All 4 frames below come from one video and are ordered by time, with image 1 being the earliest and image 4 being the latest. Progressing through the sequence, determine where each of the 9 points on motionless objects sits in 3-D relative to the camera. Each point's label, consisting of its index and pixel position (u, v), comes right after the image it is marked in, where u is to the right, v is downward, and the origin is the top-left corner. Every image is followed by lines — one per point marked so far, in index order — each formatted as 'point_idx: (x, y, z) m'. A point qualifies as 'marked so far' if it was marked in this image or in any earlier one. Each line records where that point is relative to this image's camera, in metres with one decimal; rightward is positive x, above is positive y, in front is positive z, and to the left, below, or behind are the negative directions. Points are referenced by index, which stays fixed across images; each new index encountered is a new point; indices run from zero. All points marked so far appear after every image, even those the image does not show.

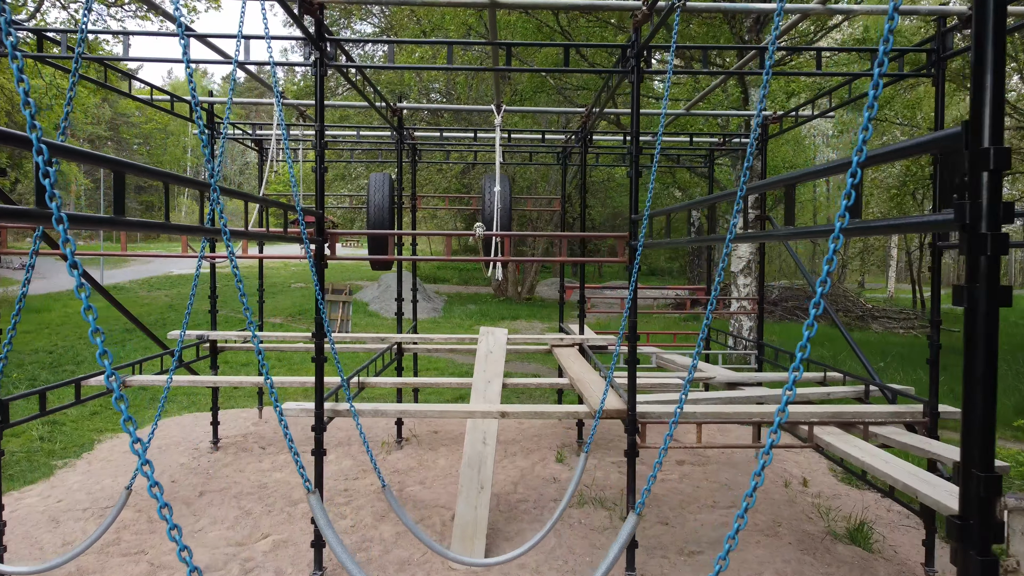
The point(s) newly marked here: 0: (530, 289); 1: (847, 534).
0: (+0.5, -0.1, +18.5) m
1: (+2.4, -1.8, +4.1) m
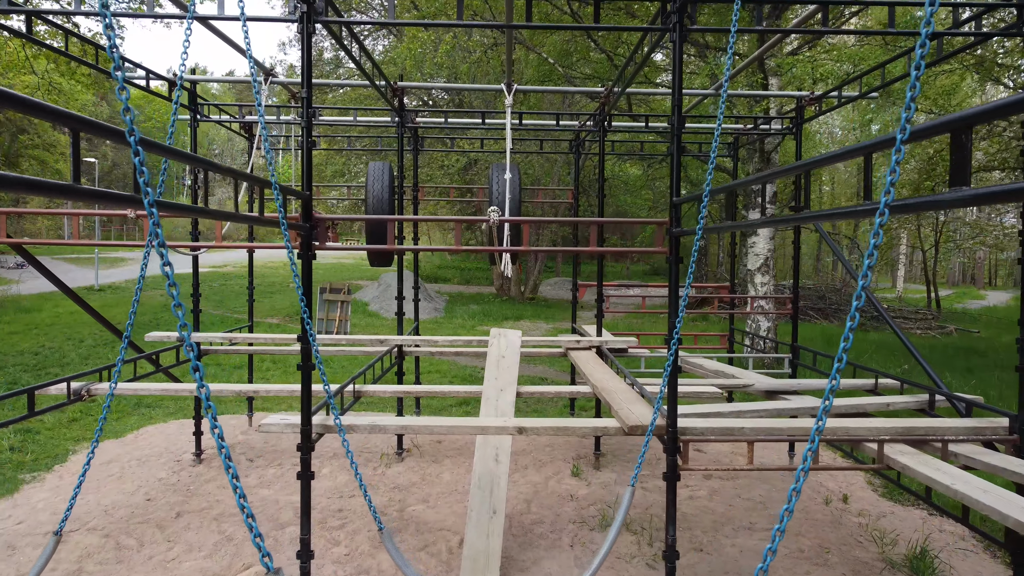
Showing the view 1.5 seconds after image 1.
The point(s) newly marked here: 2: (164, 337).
0: (+0.6, -0.1, +18.0) m
1: (+2.5, -1.7, +3.7) m
2: (-3.0, -0.4, +4.9) m
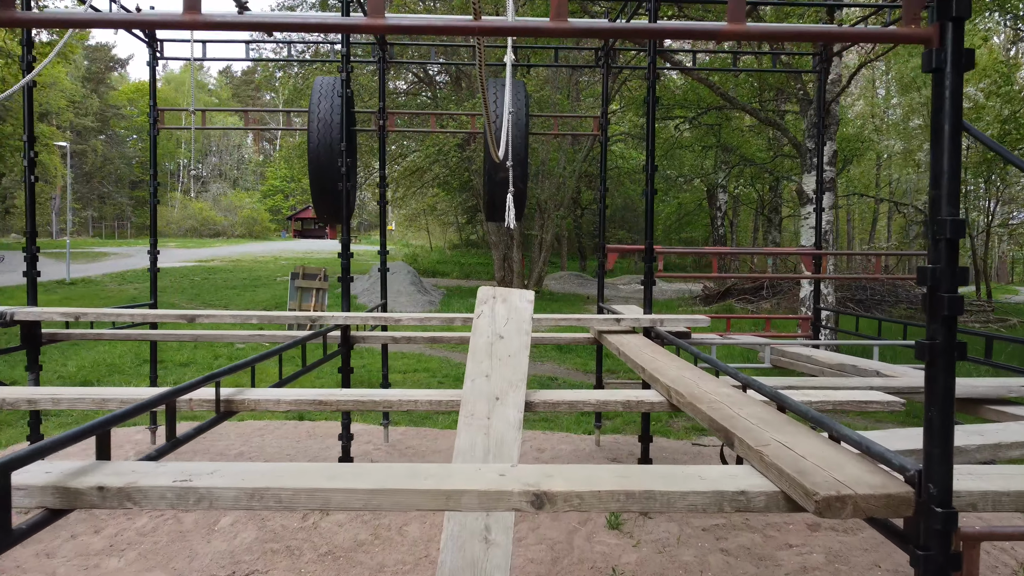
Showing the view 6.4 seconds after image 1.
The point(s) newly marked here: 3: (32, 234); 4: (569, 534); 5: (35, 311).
0: (+0.7, +0.2, +16.3) m
1: (+2.5, -1.5, +1.9) m
2: (-2.9, -0.1, +3.2) m
3: (-2.7, +0.3, +3.2) m
4: (+0.3, -1.3, +3.0) m
5: (-2.5, -0.1, +3.1) m
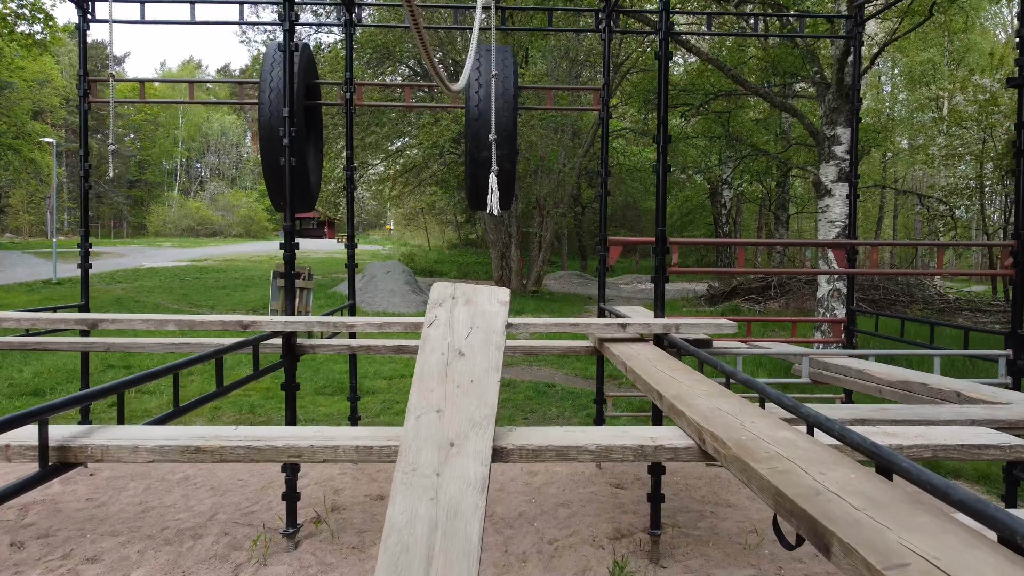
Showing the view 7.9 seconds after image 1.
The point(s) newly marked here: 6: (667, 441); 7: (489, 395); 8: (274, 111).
0: (+0.6, +0.2, +15.7) m
1: (+2.4, -1.4, +1.3) m
2: (-3.0, -0.1, +2.6) m
3: (-2.7, +0.3, +2.6) m
4: (+0.2, -1.3, +2.4) m
5: (-2.6, -0.1, +2.5) m
6: (+0.4, -0.4, +1.5) m
7: (-0.1, -0.3, +1.5) m
8: (-1.3, +1.0, +3.1) m
